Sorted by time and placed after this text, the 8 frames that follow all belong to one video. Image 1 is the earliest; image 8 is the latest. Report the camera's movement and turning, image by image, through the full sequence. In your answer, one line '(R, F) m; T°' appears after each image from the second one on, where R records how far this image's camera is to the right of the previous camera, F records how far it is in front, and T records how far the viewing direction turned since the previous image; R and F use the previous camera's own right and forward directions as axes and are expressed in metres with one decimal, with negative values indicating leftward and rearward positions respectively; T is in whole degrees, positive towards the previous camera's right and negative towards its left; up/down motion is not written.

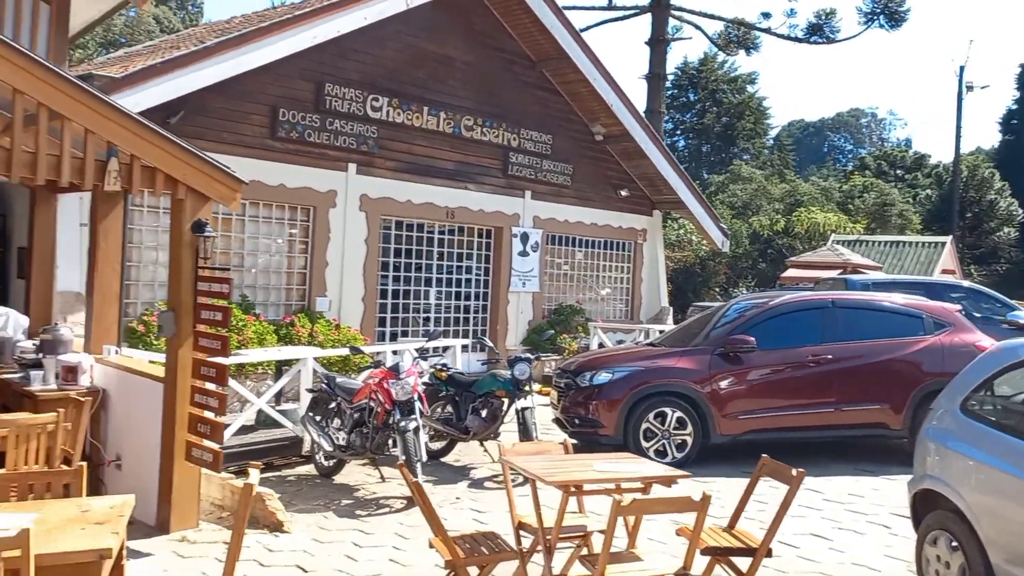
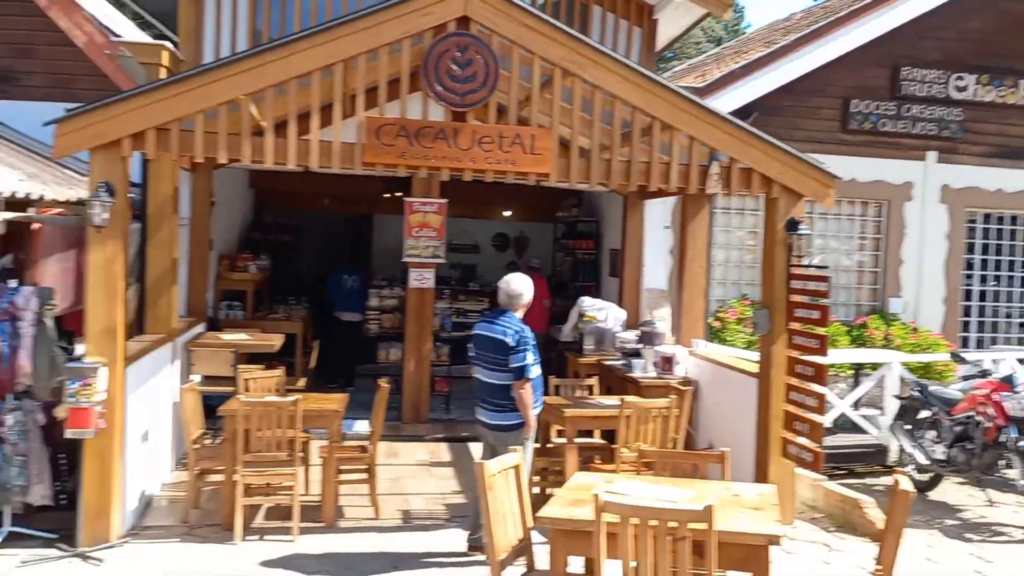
(-0.5, -0.1) m; -34°
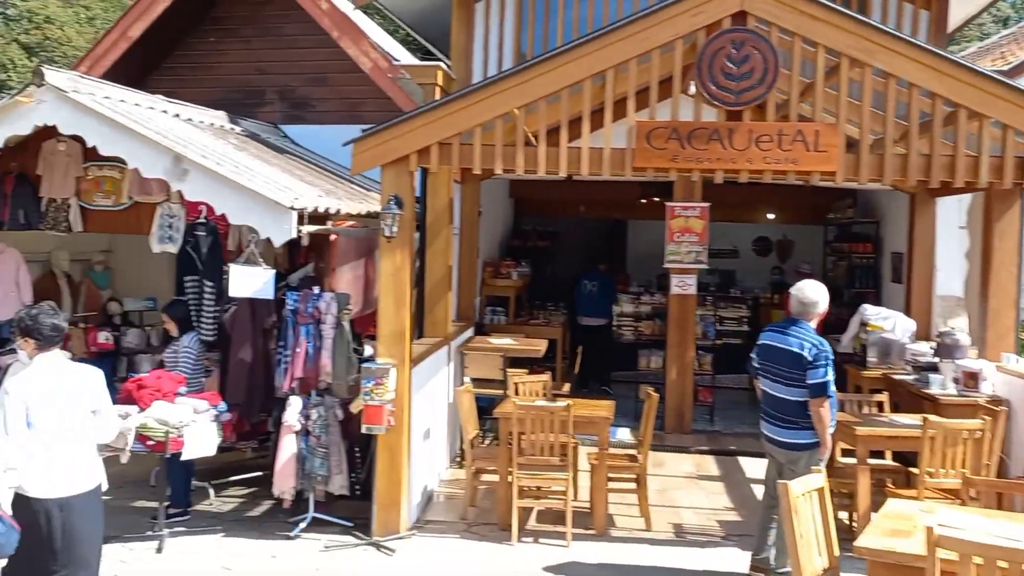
(-0.2, +0.1) m; -16°
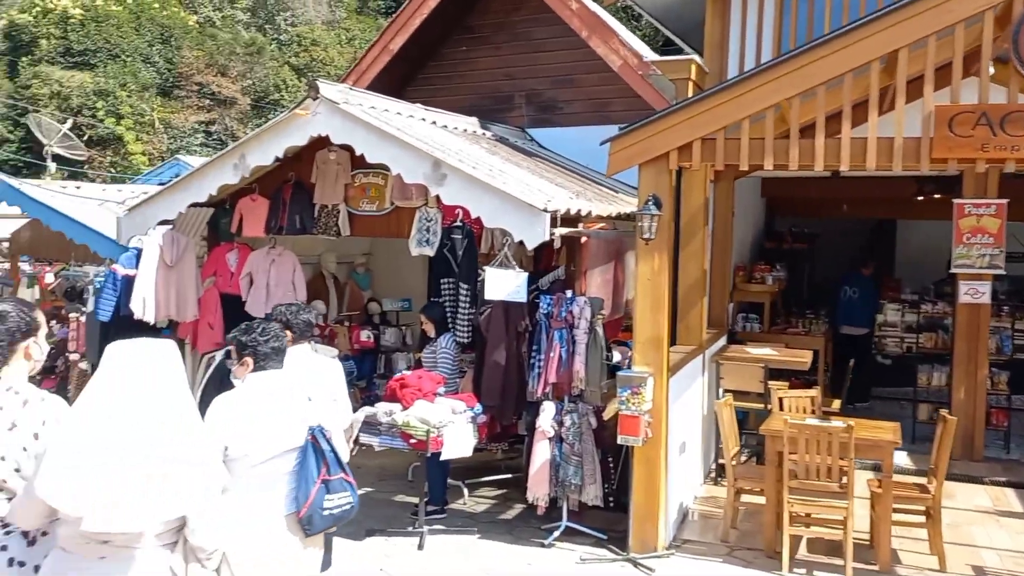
(-0.2, +0.2) m; -15°
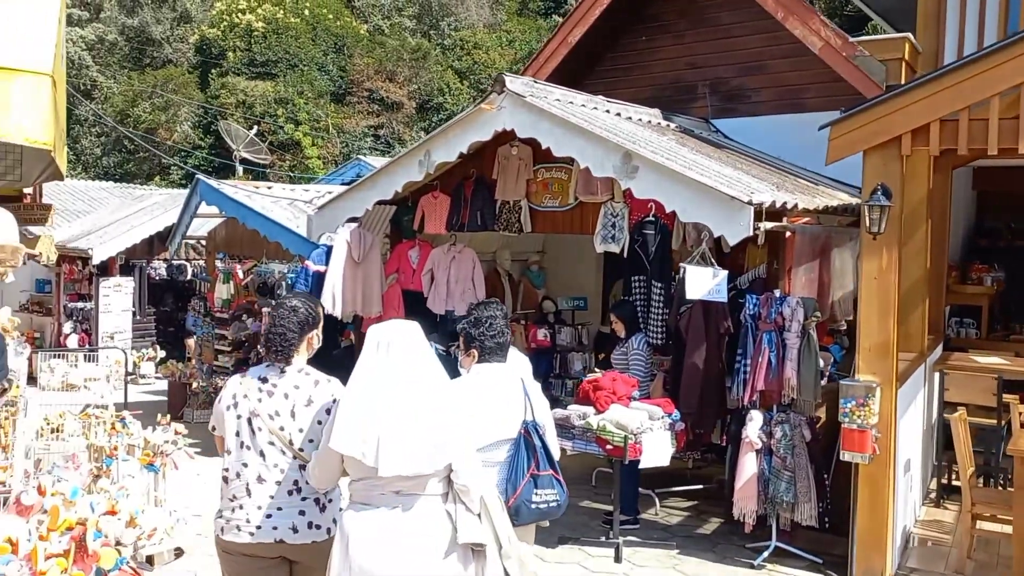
(-0.3, +0.3) m; -10°
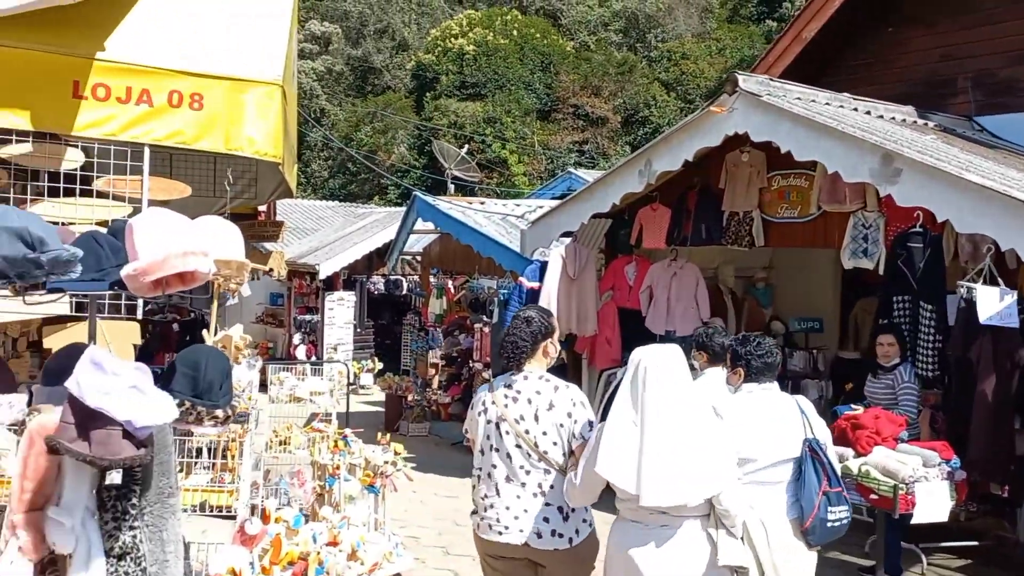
(-0.2, +0.4) m; -13°
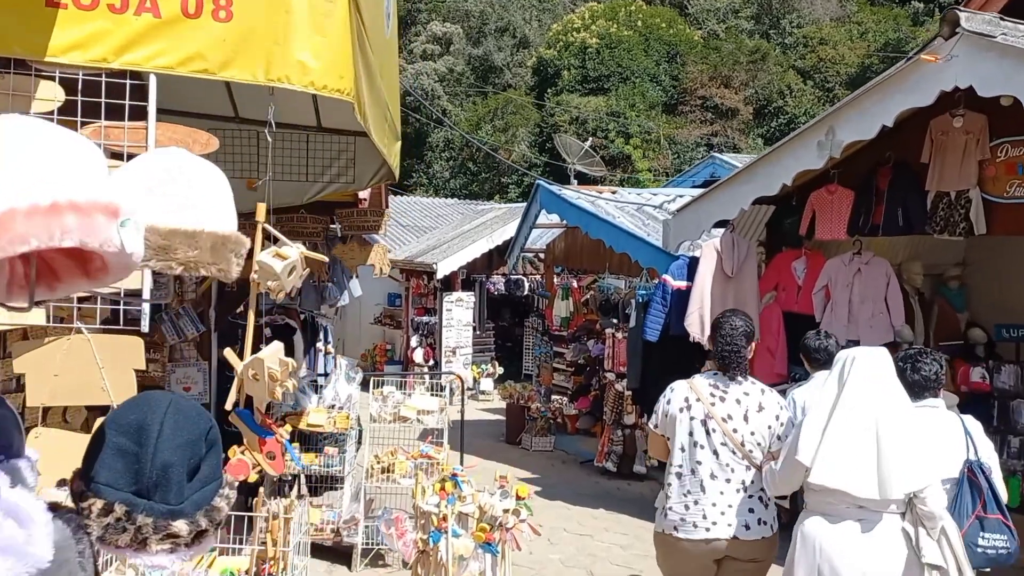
(-0.2, +1.2) m; -8°
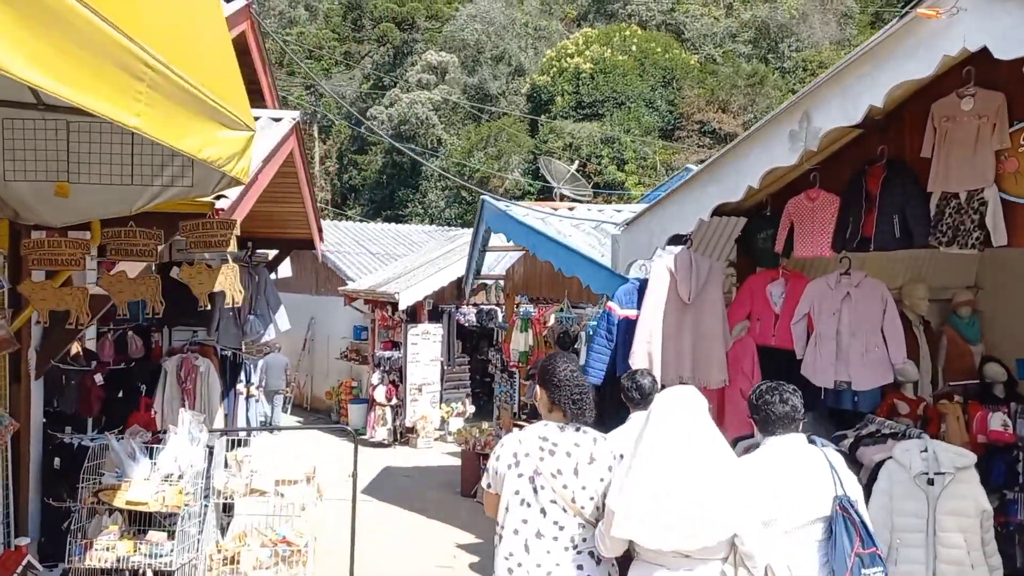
(+0.6, +1.2) m; 0°
